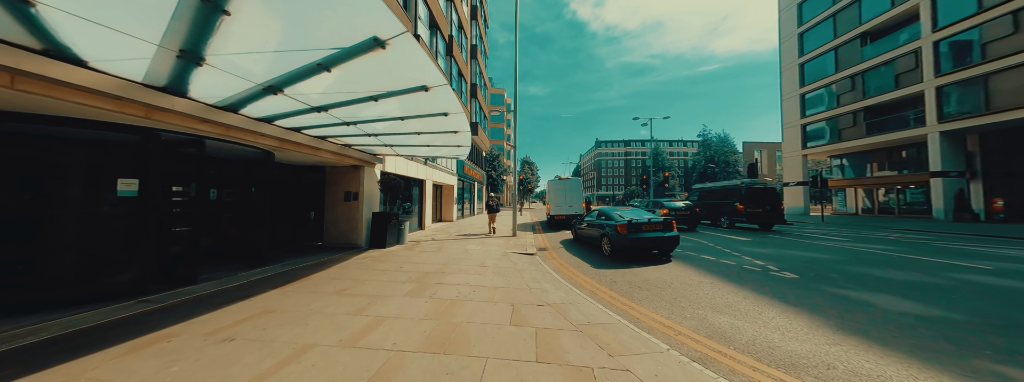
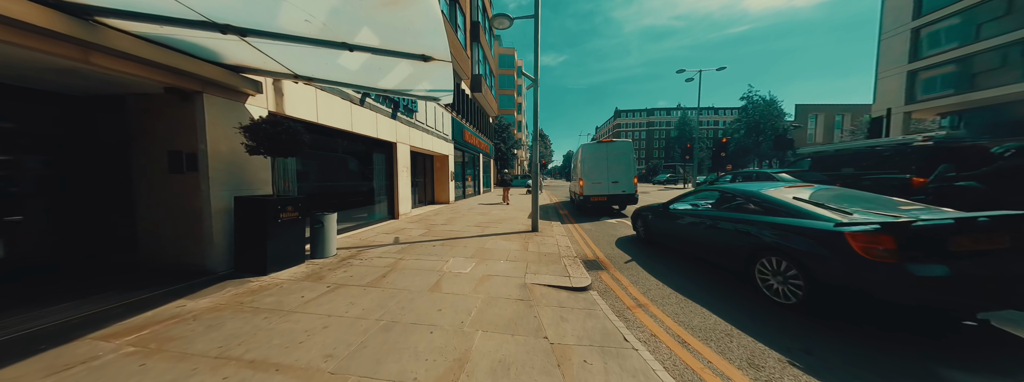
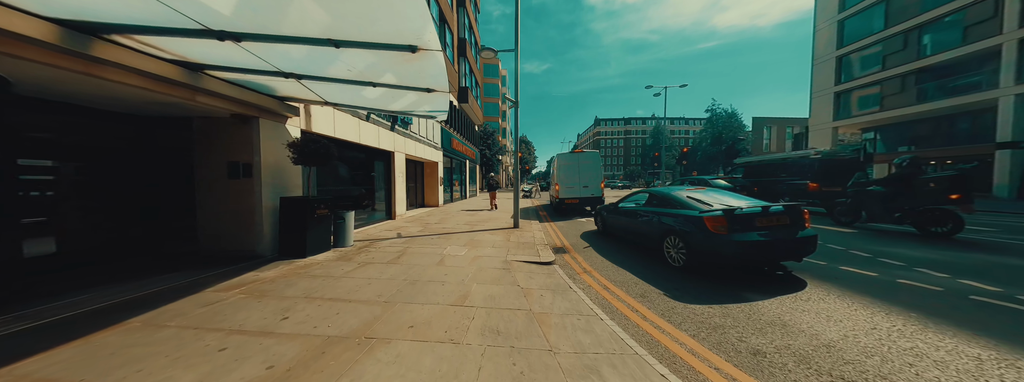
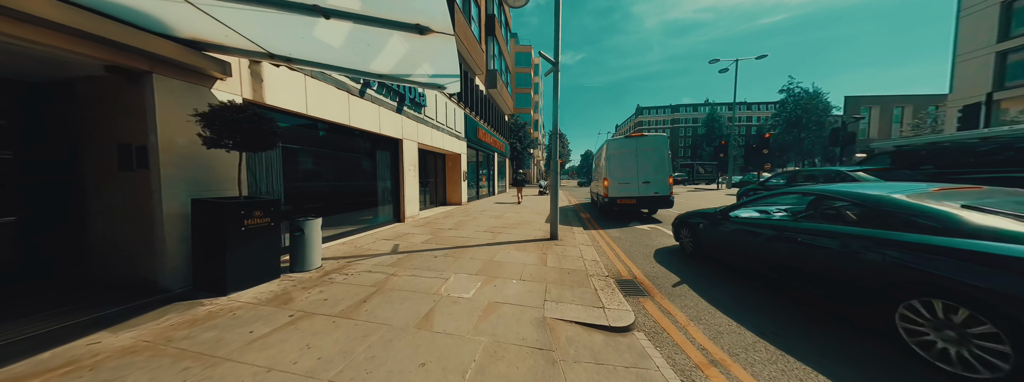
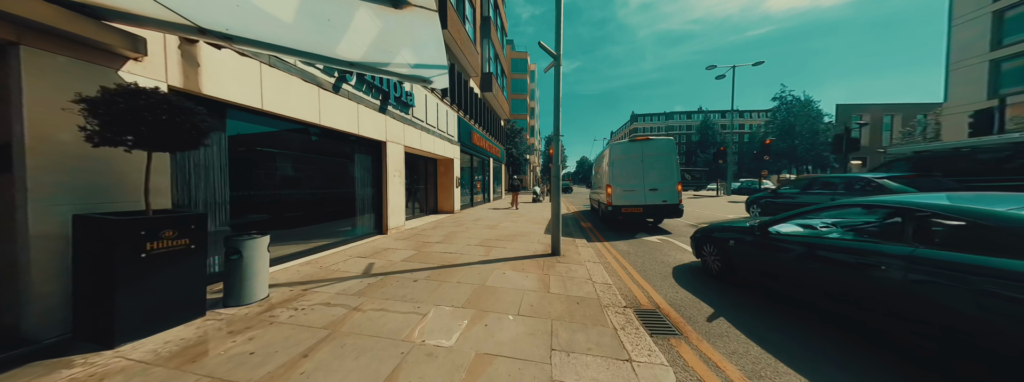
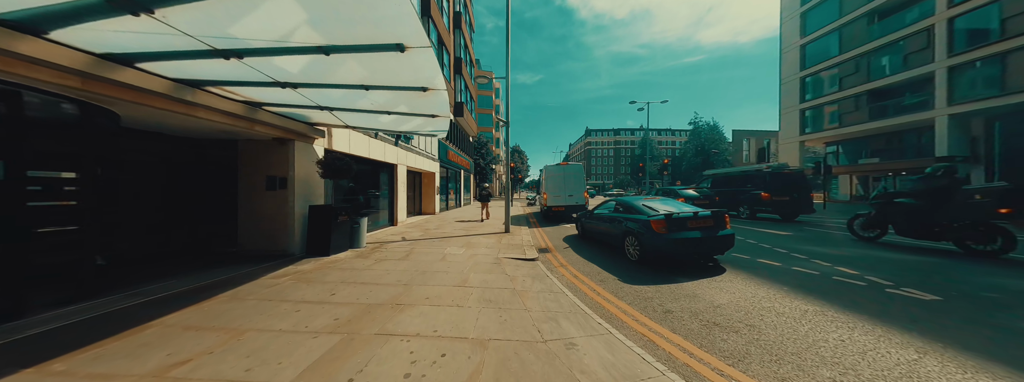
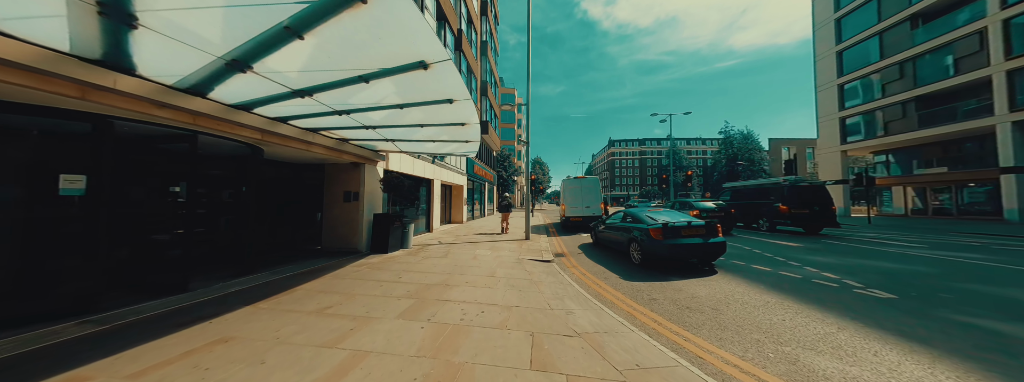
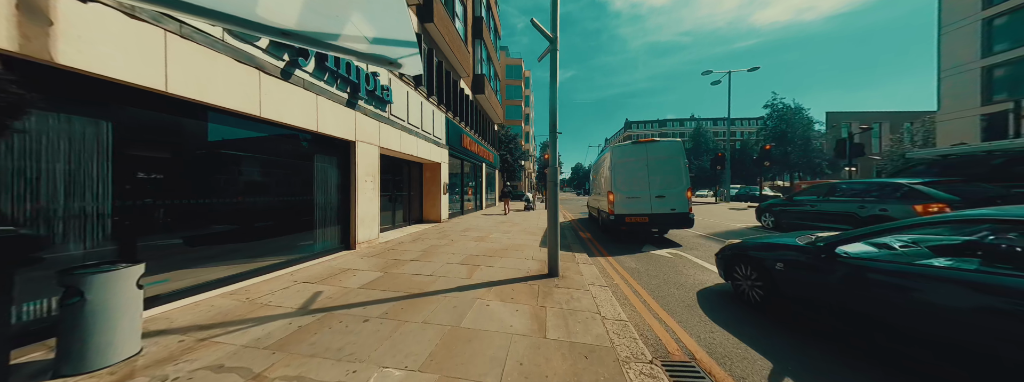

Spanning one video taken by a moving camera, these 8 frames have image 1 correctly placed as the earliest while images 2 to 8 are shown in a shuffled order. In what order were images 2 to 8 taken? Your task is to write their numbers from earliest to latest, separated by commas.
7, 6, 3, 2, 4, 5, 8
